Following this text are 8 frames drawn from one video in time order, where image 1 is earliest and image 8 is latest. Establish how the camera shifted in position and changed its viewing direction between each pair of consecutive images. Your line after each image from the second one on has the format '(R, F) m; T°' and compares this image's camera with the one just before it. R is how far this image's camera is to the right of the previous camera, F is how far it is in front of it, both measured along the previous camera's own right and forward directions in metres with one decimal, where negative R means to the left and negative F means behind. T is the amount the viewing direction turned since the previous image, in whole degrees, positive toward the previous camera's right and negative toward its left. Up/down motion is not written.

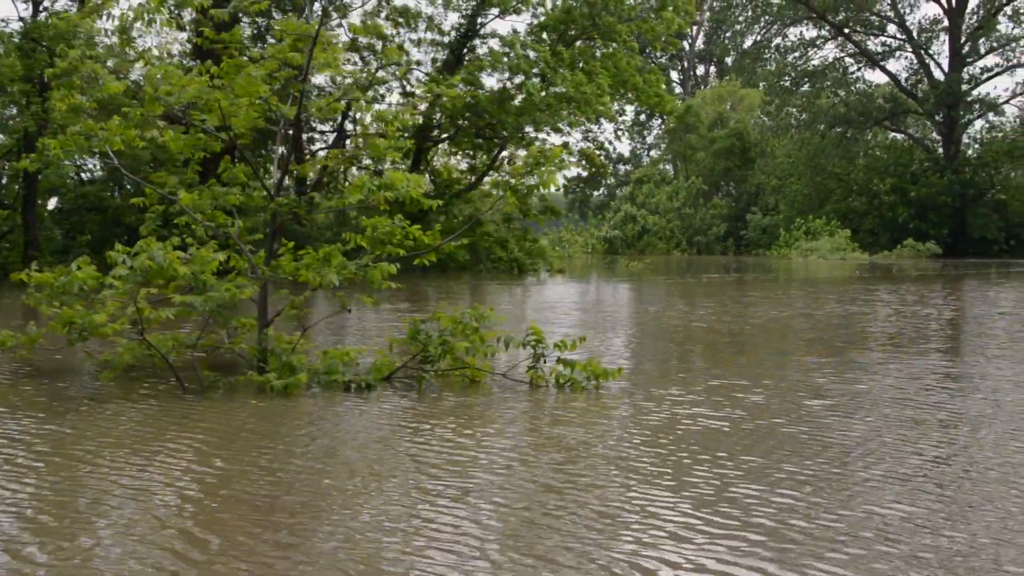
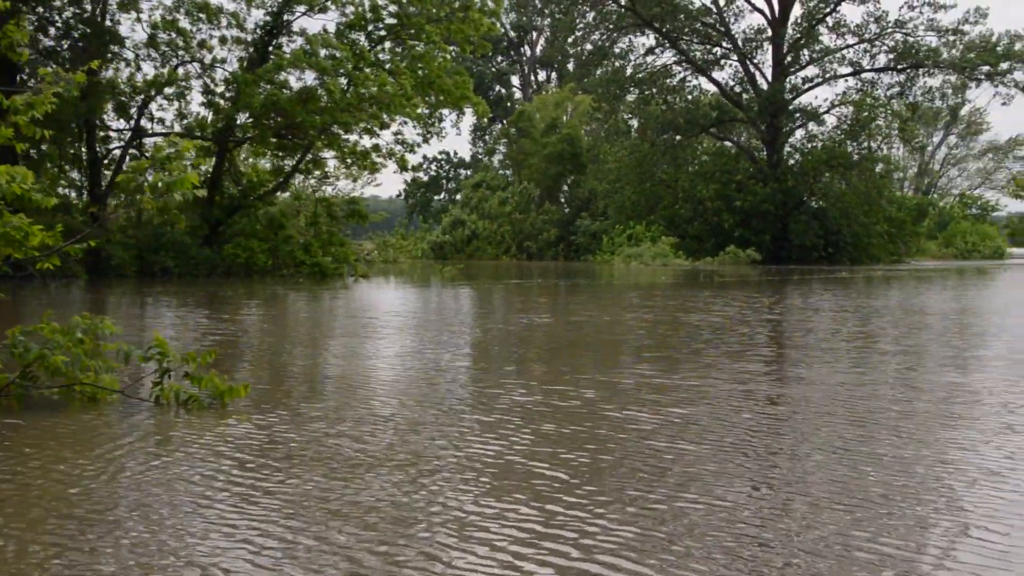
(+1.3, +0.6) m; +6°
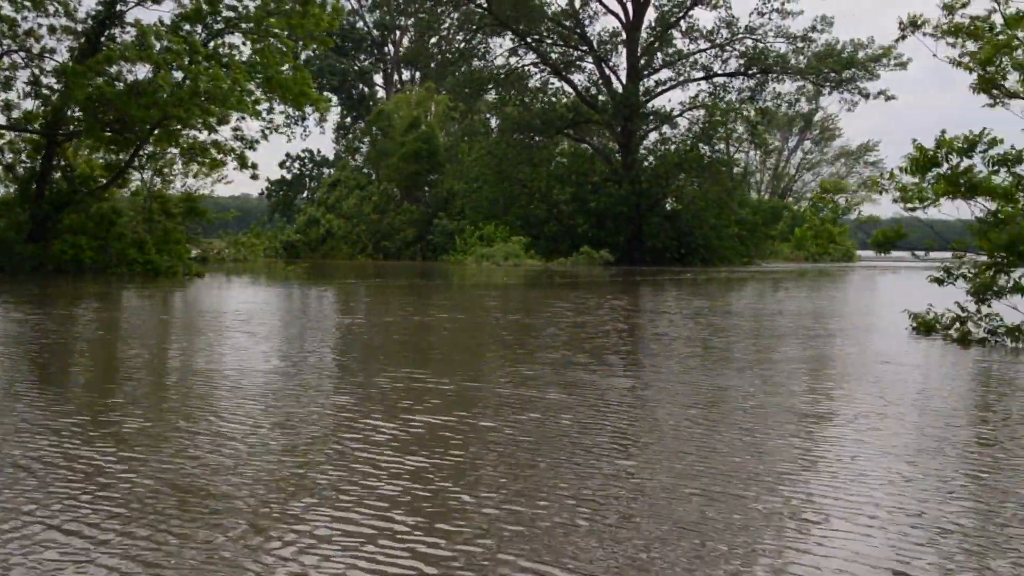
(+0.8, +0.3) m; +6°
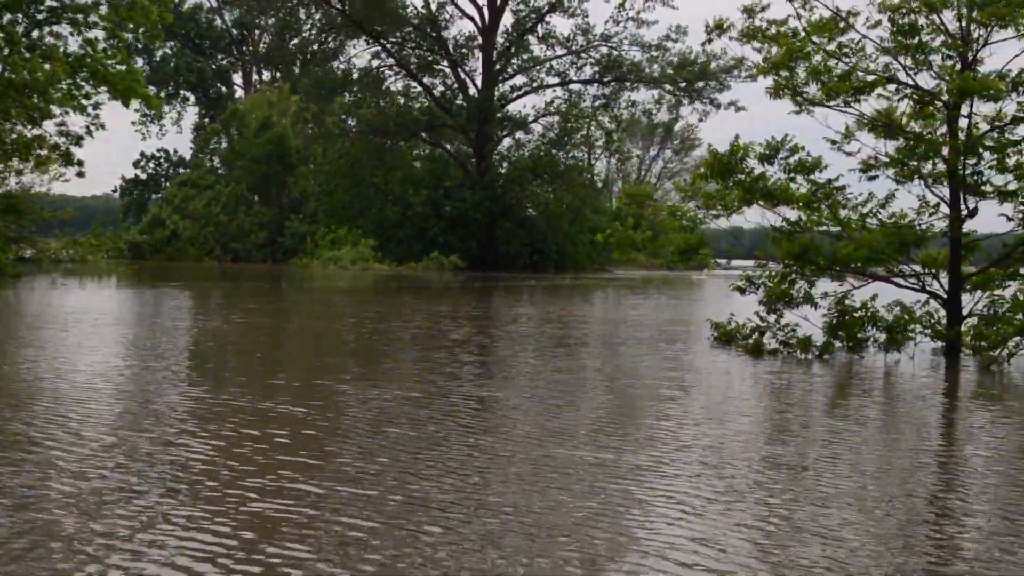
(+0.9, +0.6) m; +6°
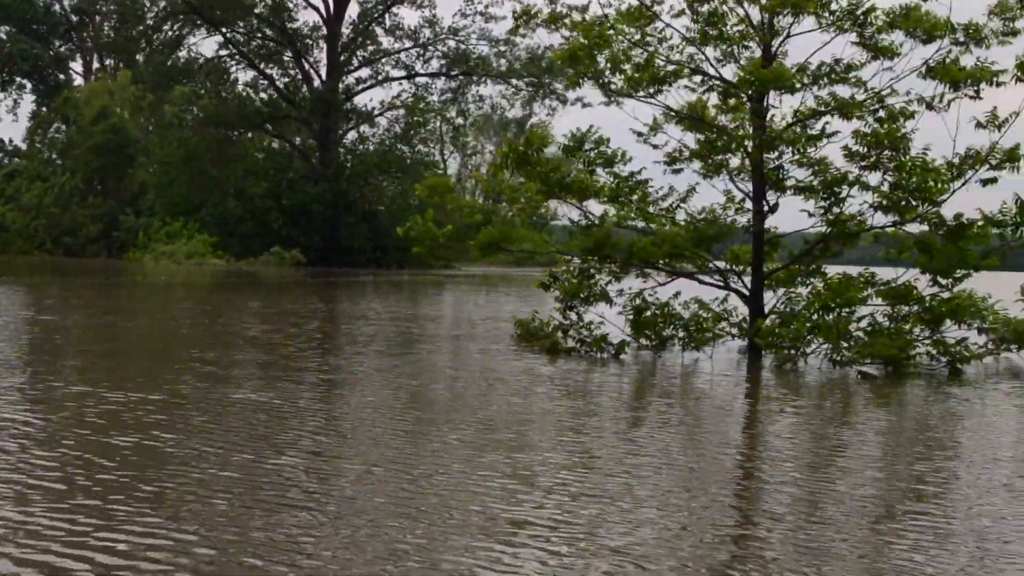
(+0.7, +0.6) m; +6°
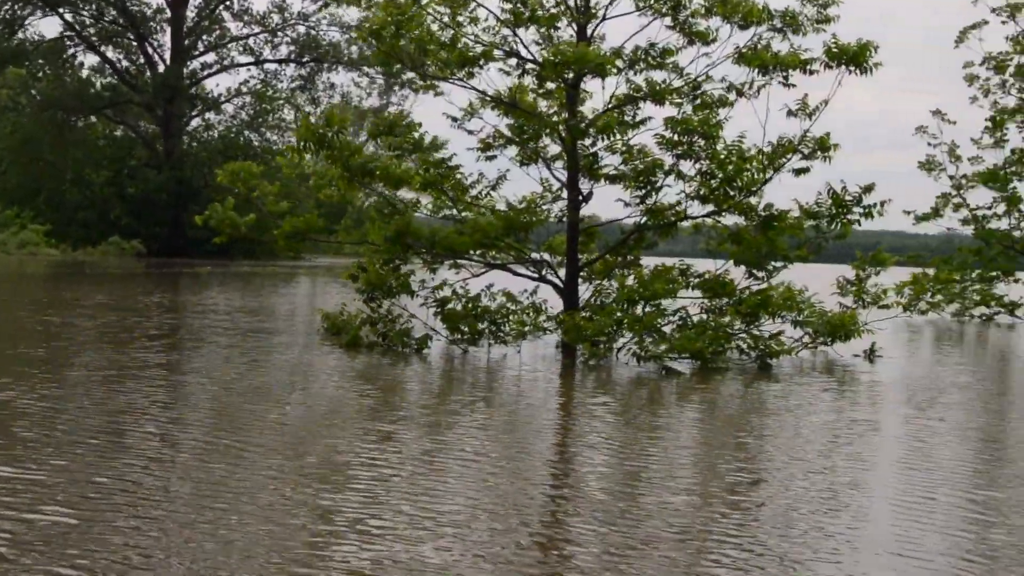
(+0.6, +0.6) m; +6°
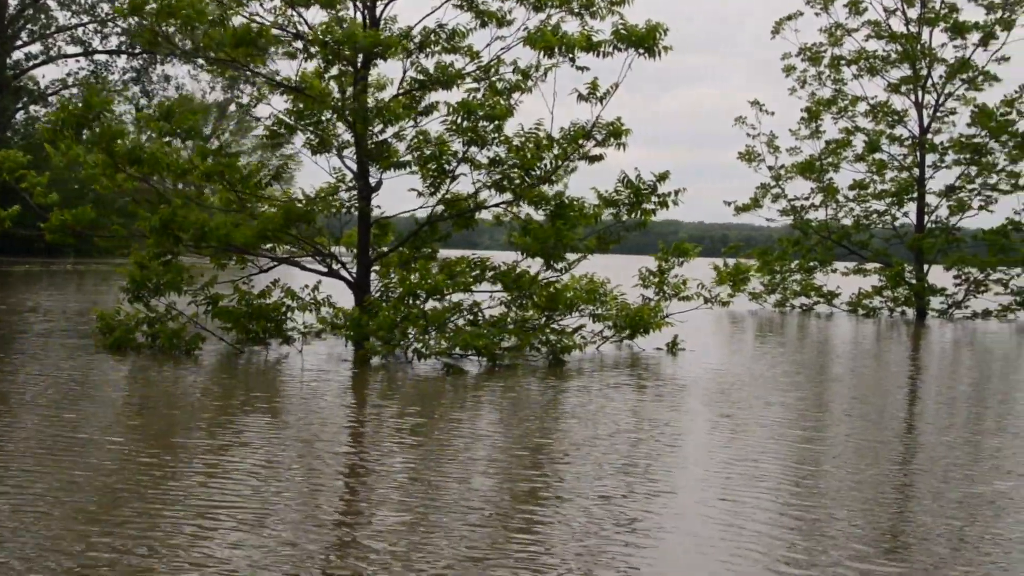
(+0.6, +0.6) m; +6°
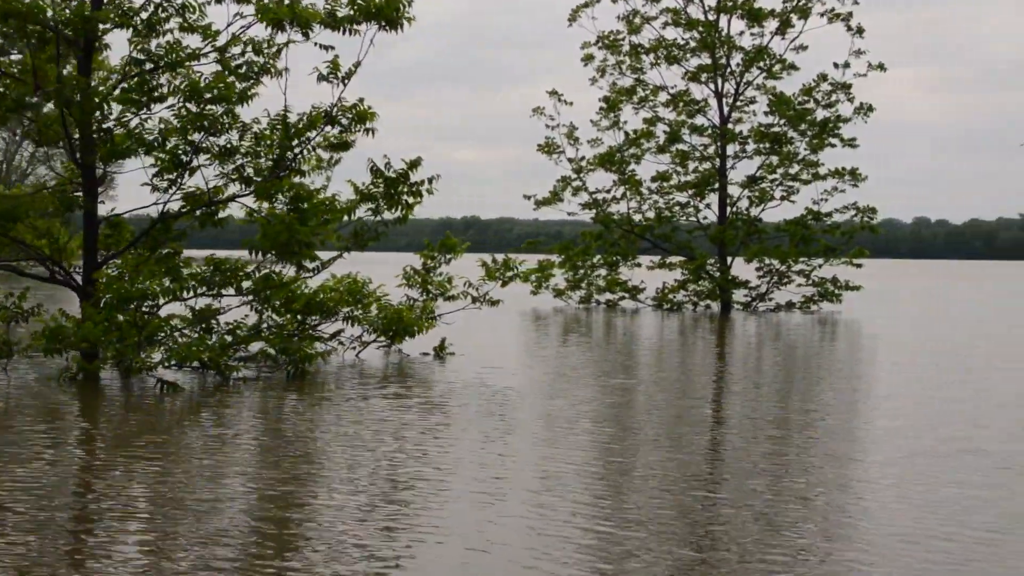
(+0.8, +0.9) m; +7°
